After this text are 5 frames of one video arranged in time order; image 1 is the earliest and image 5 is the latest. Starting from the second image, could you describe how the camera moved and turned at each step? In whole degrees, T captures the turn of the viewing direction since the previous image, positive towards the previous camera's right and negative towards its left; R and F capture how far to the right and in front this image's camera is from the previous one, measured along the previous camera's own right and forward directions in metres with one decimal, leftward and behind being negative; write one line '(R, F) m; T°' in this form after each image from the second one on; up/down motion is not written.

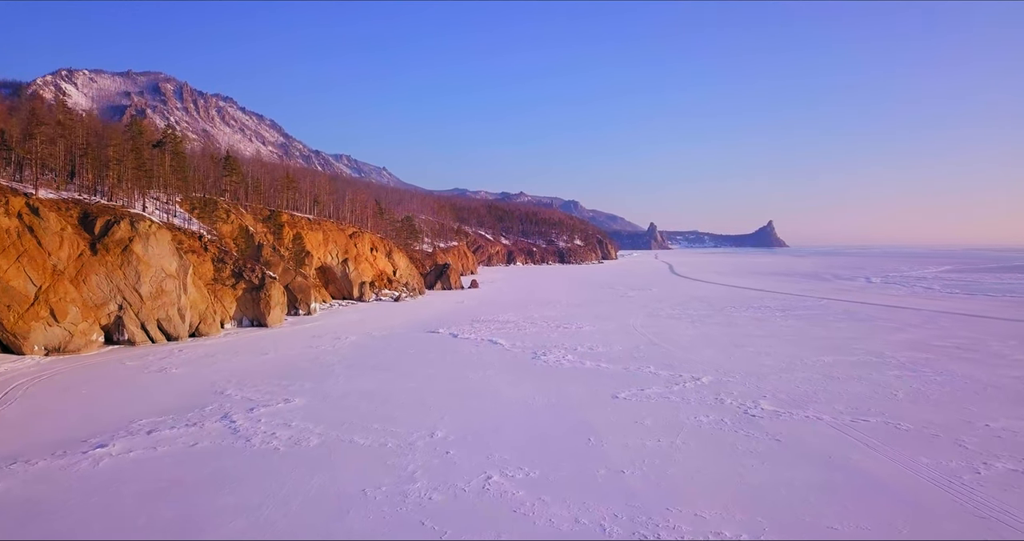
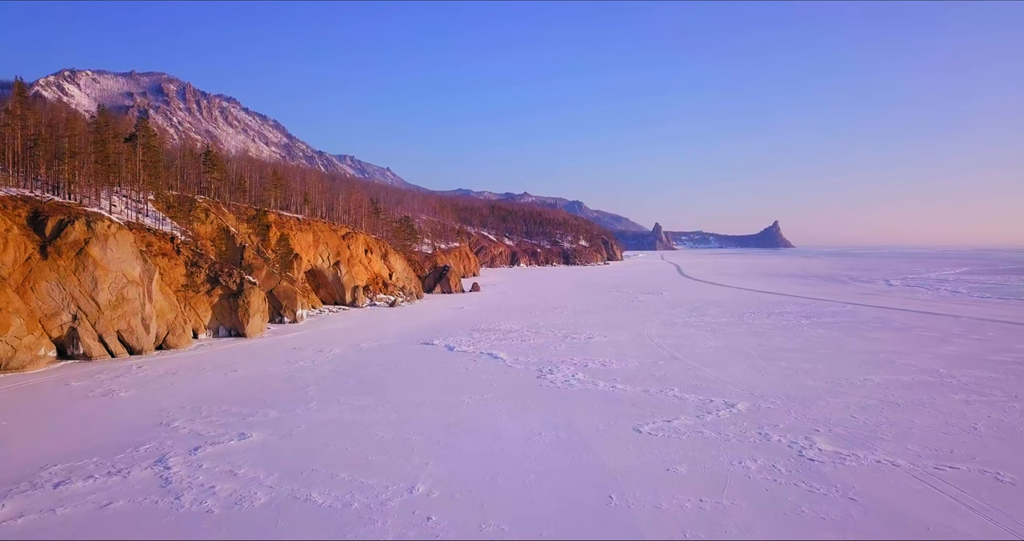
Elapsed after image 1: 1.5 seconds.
(+0.1, +2.4) m; 0°
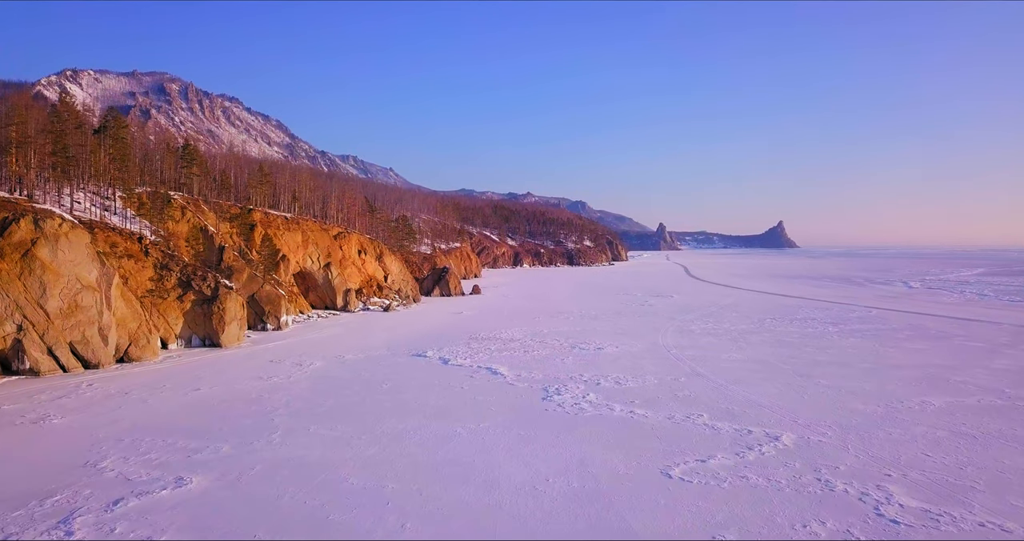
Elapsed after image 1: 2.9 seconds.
(0.0, +2.2) m; 0°
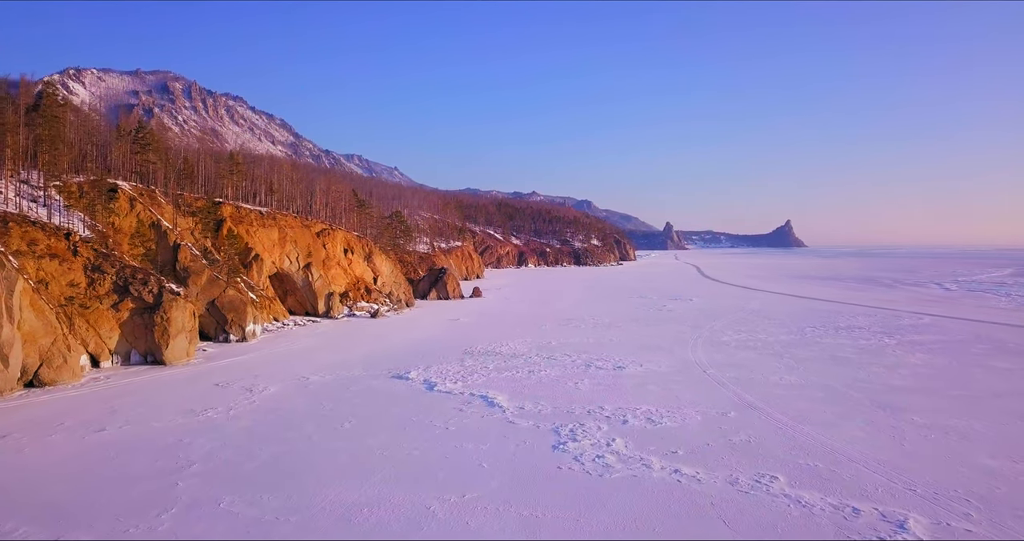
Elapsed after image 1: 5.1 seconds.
(+0.1, +3.7) m; -1°
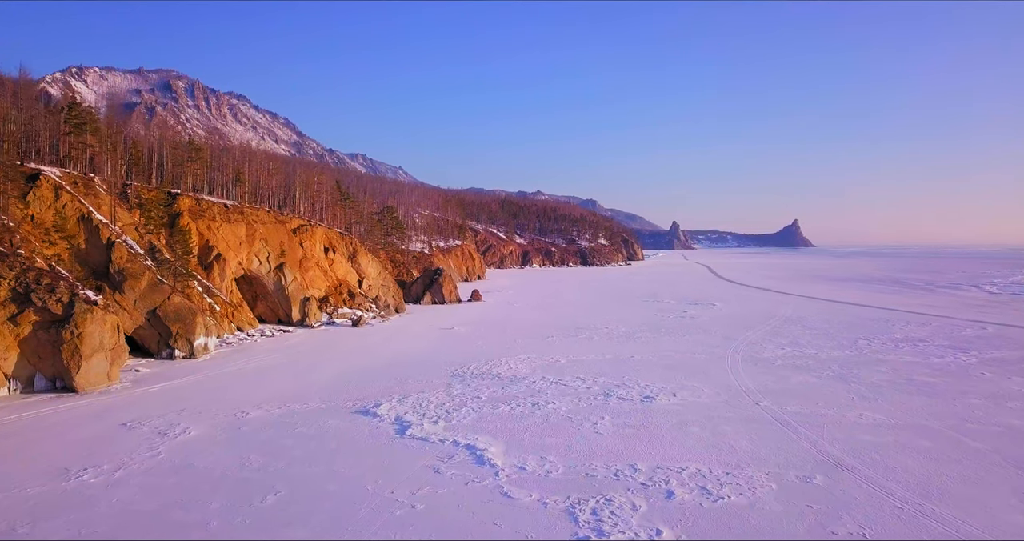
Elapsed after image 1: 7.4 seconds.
(+0.1, +3.8) m; -1°
